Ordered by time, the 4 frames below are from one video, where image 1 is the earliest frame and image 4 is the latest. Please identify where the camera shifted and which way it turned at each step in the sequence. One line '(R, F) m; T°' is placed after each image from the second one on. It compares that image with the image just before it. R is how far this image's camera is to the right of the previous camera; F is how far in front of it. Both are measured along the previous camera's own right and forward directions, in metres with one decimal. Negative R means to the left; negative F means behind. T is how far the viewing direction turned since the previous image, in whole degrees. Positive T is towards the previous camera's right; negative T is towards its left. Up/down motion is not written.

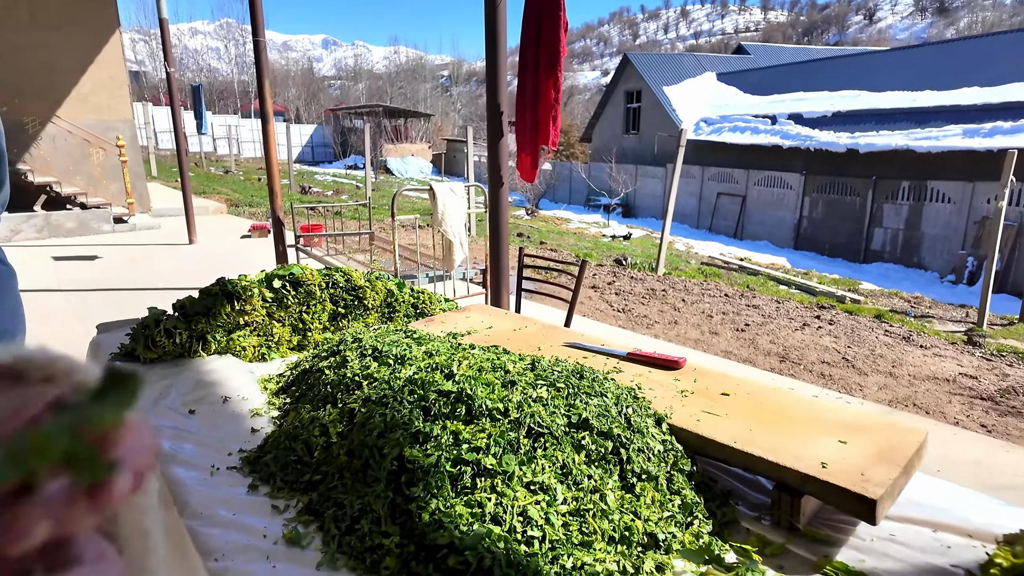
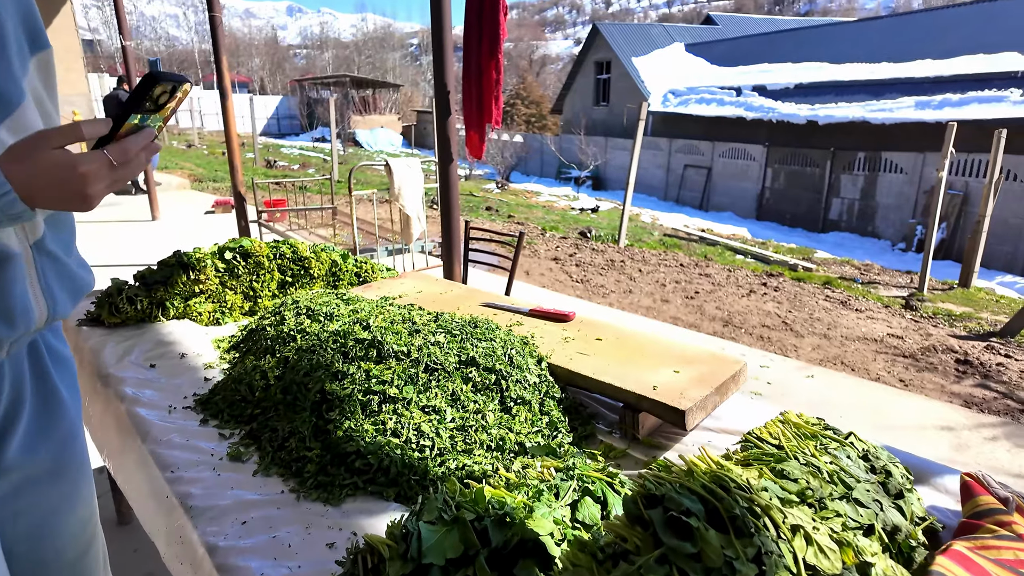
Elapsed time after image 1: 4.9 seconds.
(+0.3, -0.5) m; +2°
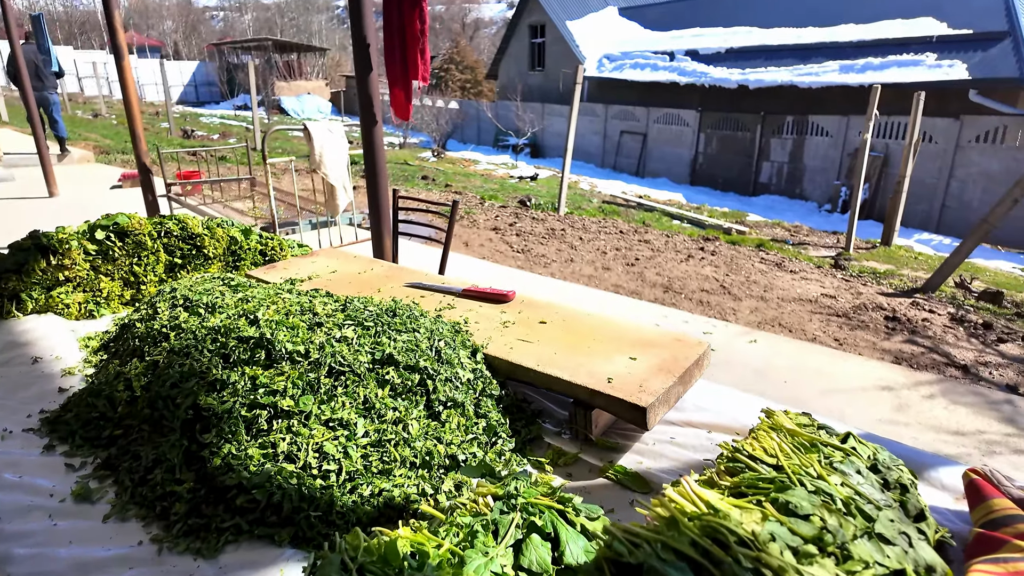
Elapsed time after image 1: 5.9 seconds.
(+0.1, +0.4) m; +6°
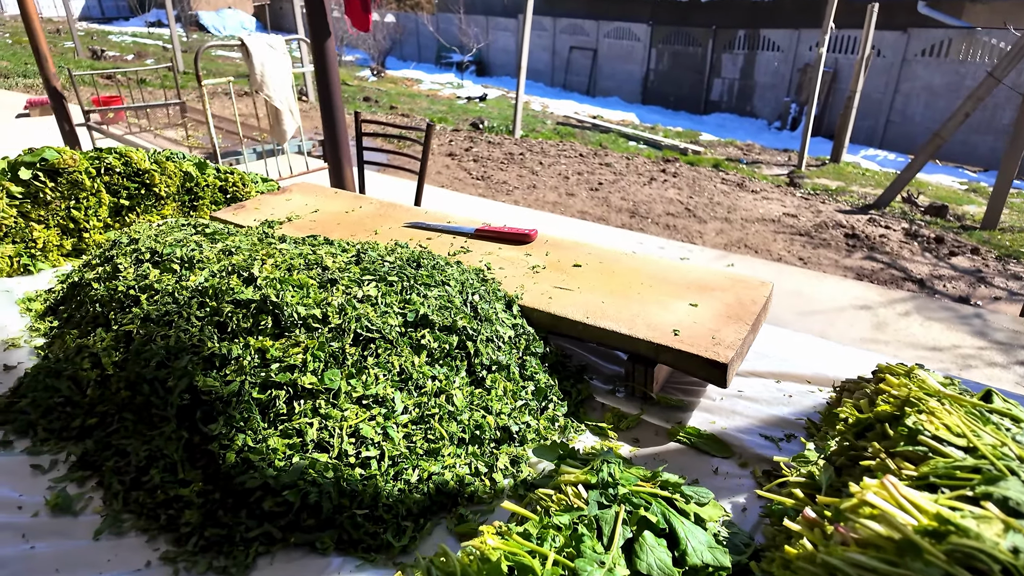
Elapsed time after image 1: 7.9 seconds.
(-0.3, +0.3) m; +5°
